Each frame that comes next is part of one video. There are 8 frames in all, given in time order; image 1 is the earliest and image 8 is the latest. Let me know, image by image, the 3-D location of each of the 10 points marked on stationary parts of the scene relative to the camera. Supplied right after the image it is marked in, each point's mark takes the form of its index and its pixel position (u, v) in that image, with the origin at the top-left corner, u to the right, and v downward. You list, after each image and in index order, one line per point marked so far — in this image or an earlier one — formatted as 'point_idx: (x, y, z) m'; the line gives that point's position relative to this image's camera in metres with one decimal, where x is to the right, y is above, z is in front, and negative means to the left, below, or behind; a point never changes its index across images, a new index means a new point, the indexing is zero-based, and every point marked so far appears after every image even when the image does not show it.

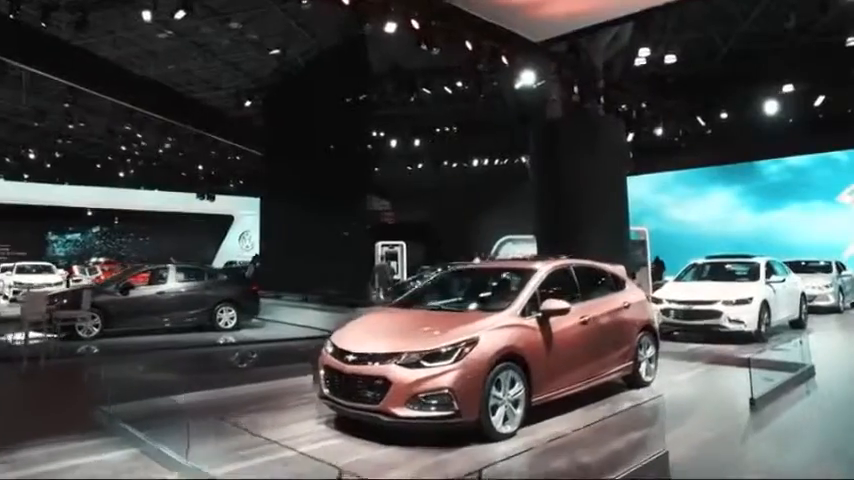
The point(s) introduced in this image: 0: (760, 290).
0: (+4.1, -0.6, +7.6) m
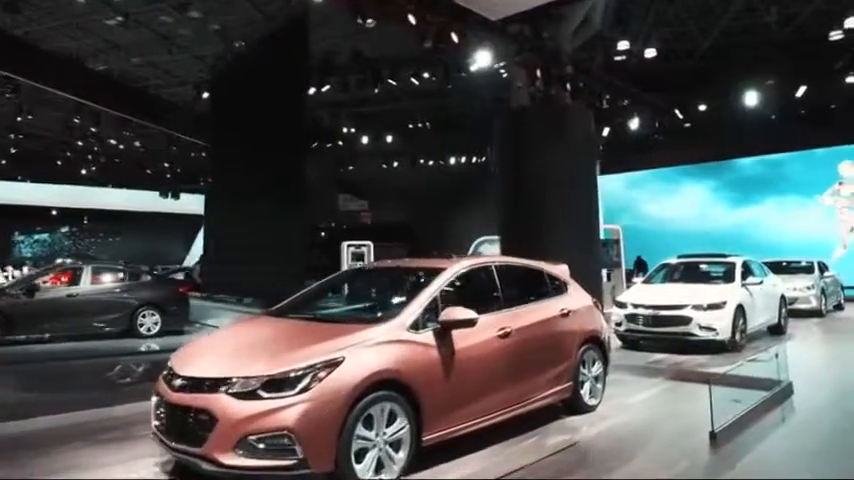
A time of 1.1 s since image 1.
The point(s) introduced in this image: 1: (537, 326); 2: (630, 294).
0: (+3.4, -0.6, +6.7) m
1: (+0.7, -0.5, +3.7) m
2: (+2.4, -0.6, +7.2) m
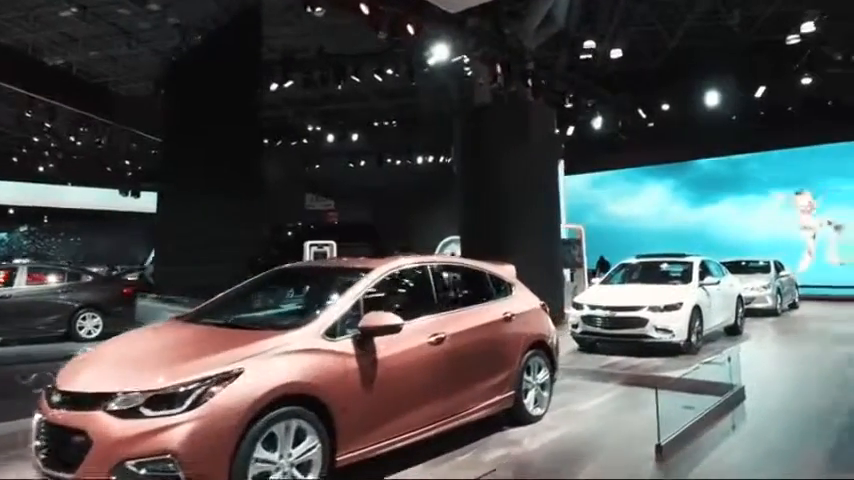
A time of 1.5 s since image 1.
0: (+2.8, -0.6, +6.5) m
1: (+0.3, -0.5, +3.5) m
2: (+1.8, -0.6, +7.0) m
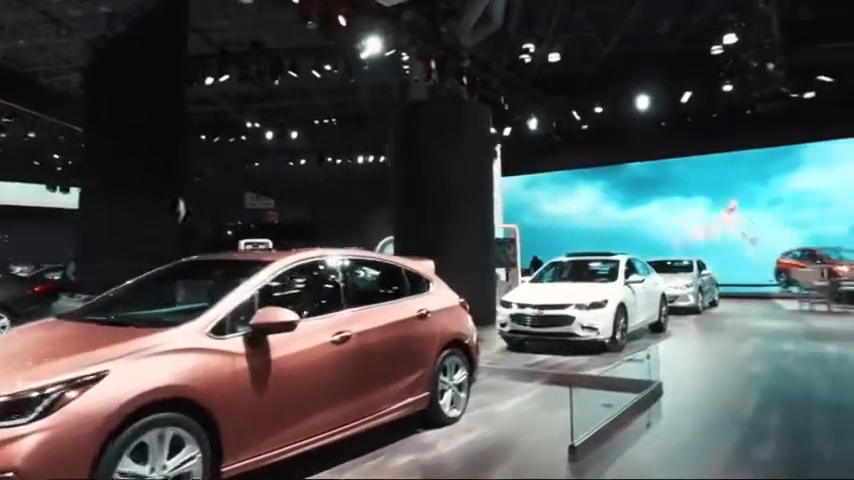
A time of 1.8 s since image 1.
0: (+2.0, -0.6, +6.5) m
1: (-0.2, -0.5, +3.3) m
2: (+1.0, -0.6, +6.9) m
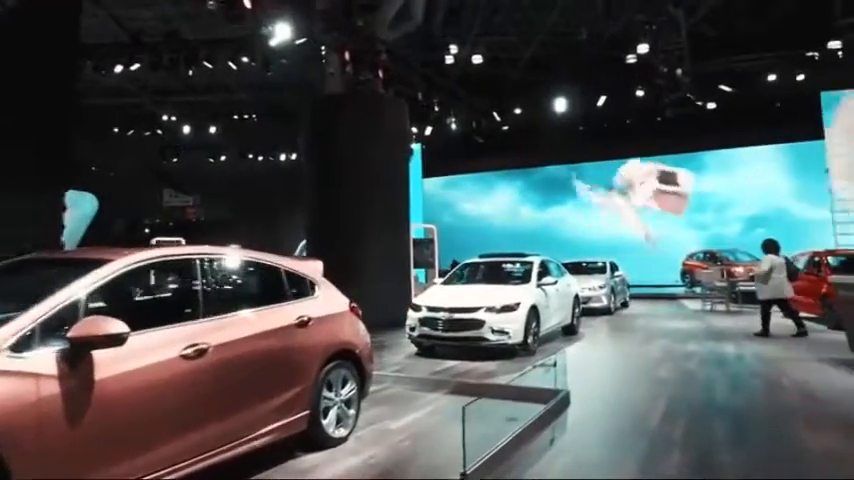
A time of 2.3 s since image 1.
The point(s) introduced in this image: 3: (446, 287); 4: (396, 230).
0: (+1.0, -0.6, +6.3) m
1: (-0.8, -0.5, +2.8) m
2: (0.0, -0.6, +6.6) m
3: (+0.2, -0.5, +6.9) m
4: (-0.6, +0.2, +10.6) m
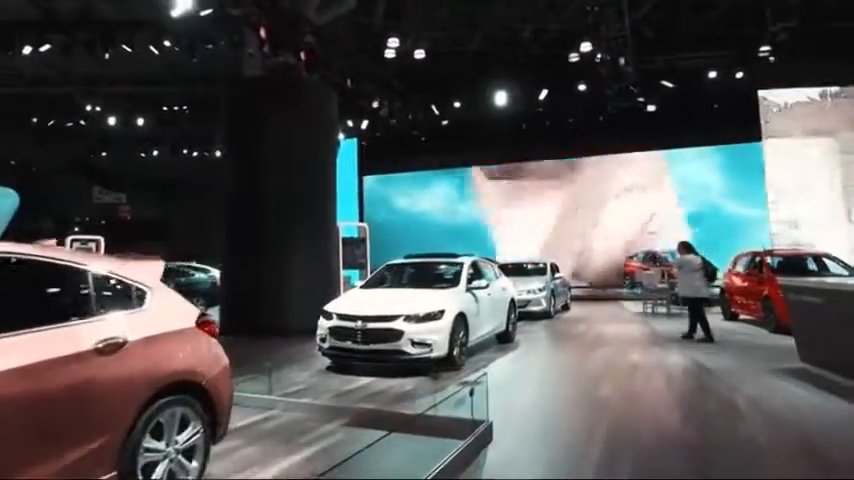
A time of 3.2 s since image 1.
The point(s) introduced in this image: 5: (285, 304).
0: (+0.2, -0.6, +5.6) m
1: (-1.3, -0.4, +1.9) m
2: (-0.8, -0.6, +5.8) m
3: (-0.6, -0.5, +6.1) m
4: (-1.8, +0.2, +9.7) m
5: (-2.2, -1.0, +9.4) m
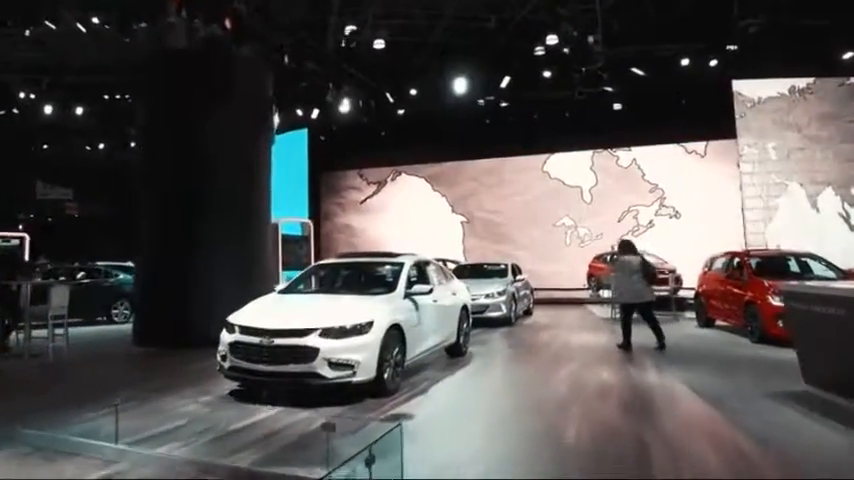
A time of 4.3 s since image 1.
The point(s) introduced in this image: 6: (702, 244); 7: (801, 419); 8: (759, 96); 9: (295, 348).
0: (-0.3, -0.5, +4.5) m
1: (-1.7, -0.4, +0.8) m
2: (-1.4, -0.5, +4.6) m
3: (-1.2, -0.5, +5.0) m
4: (-2.5, +0.2, +8.5) m
5: (-3.0, -1.0, +8.2) m
6: (+6.0, -0.1, +13.2) m
7: (+2.5, -1.2, +4.1) m
8: (+6.0, +2.6, +11.0) m
9: (-0.9, -0.7, +4.2) m
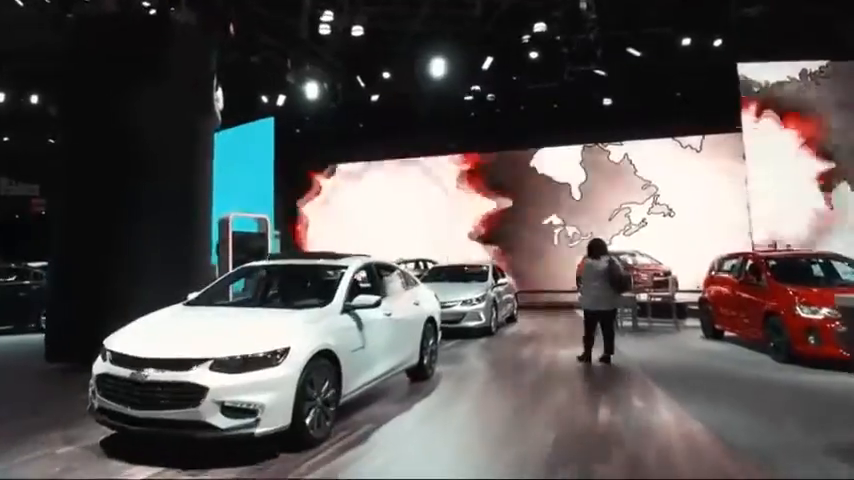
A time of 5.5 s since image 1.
0: (-0.6, -0.5, +3.3) m
1: (-1.9, -0.3, -0.4) m
2: (-1.7, -0.5, +3.4) m
3: (-1.5, -0.4, +3.8) m
4: (-2.9, +0.3, +7.3) m
5: (-3.4, -0.9, +7.0) m
6: (+5.5, -0.1, +12.1) m
7: (+2.2, -1.2, +2.9) m
8: (+5.6, +2.6, +10.0) m
9: (-1.2, -0.7, +3.0) m
